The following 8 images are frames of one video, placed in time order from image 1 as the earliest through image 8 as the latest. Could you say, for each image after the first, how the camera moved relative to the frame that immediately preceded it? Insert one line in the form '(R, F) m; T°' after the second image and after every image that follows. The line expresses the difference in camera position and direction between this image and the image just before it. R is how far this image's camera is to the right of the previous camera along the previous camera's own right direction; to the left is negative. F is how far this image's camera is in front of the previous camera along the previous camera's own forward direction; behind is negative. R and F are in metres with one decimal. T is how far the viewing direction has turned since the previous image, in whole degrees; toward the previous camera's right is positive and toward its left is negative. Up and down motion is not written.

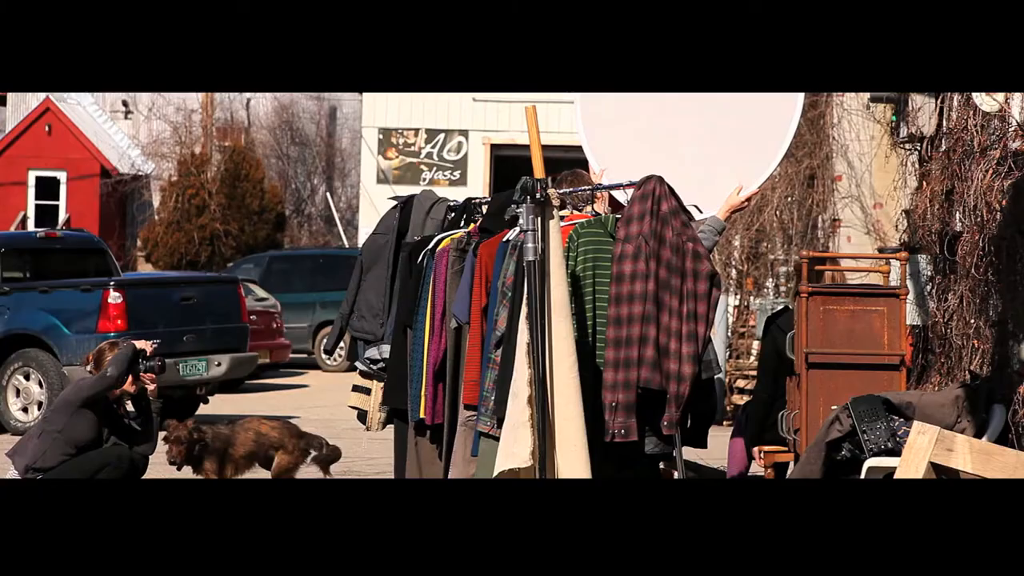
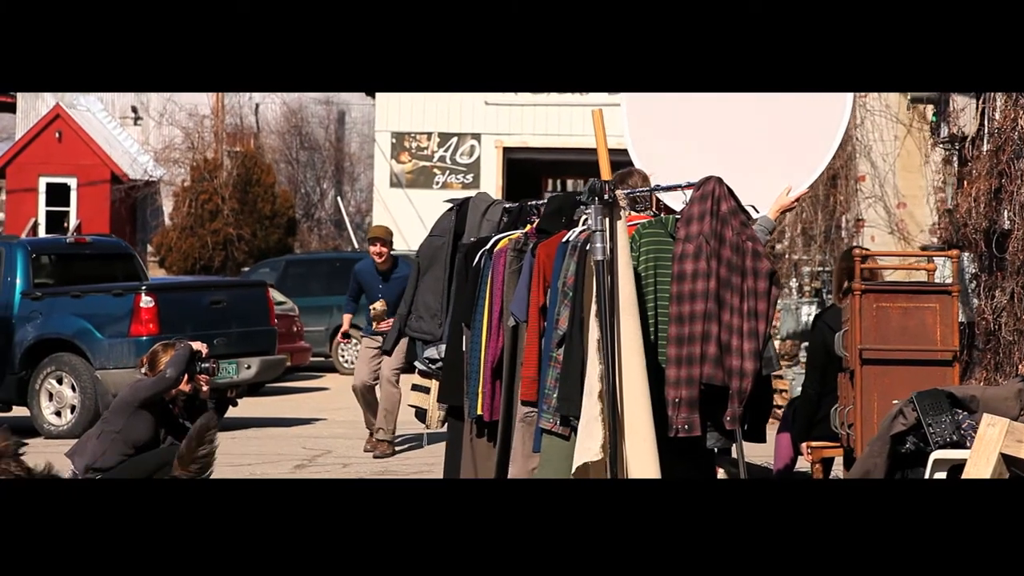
(-0.3, -0.1) m; 0°
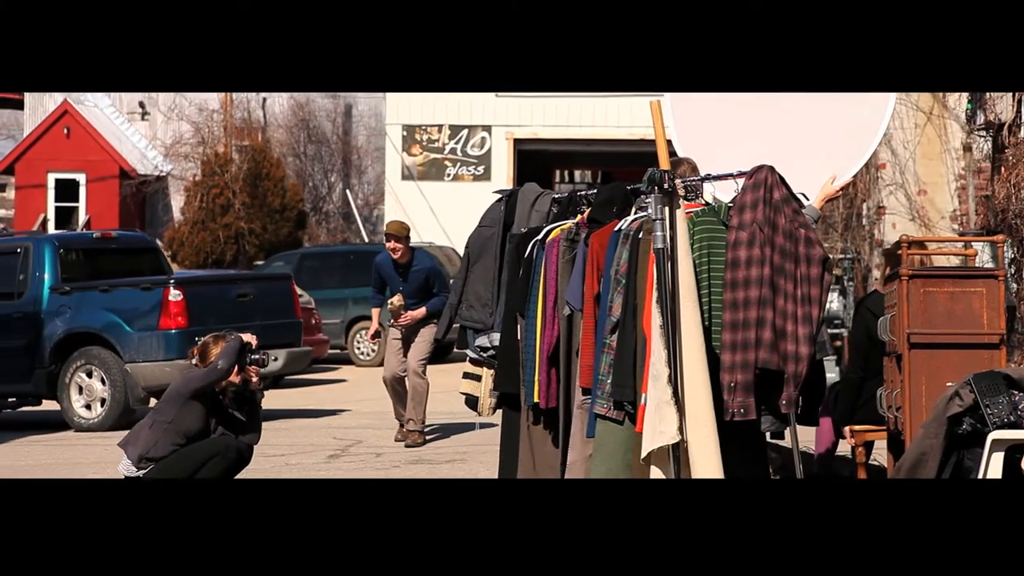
(-0.3, -0.1) m; 0°
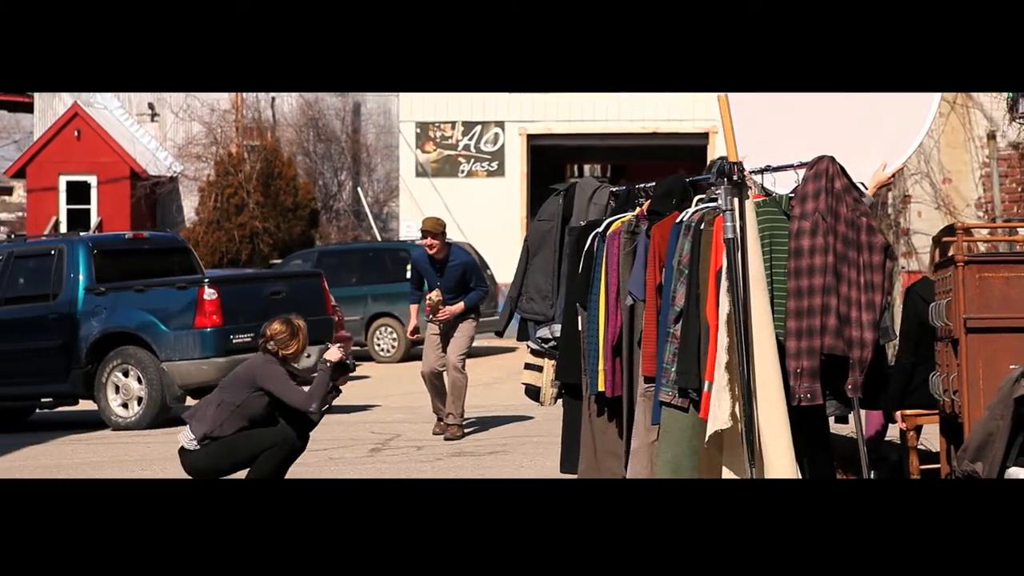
(-0.4, -0.2) m; 0°
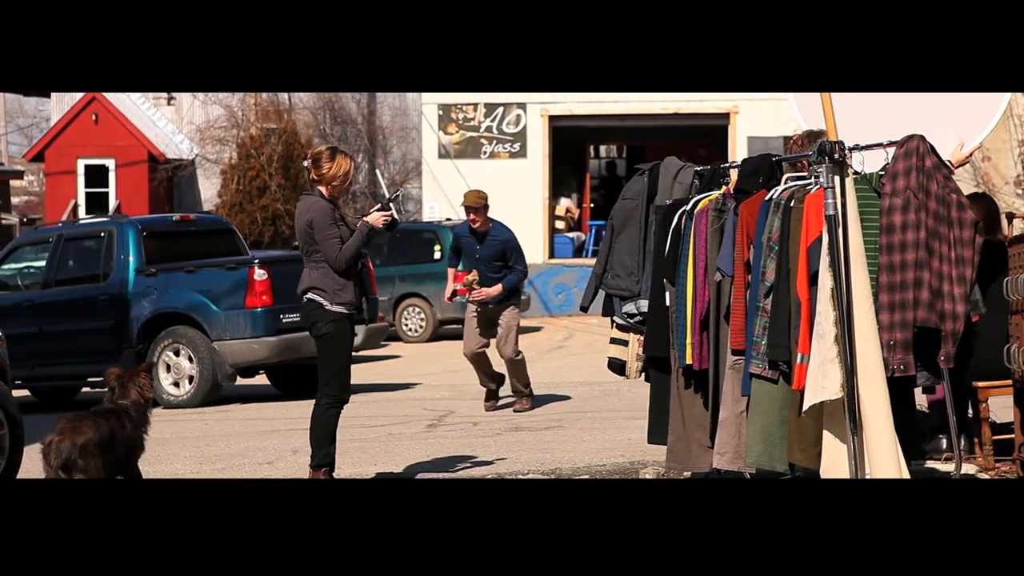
(-0.6, -0.2) m; 0°
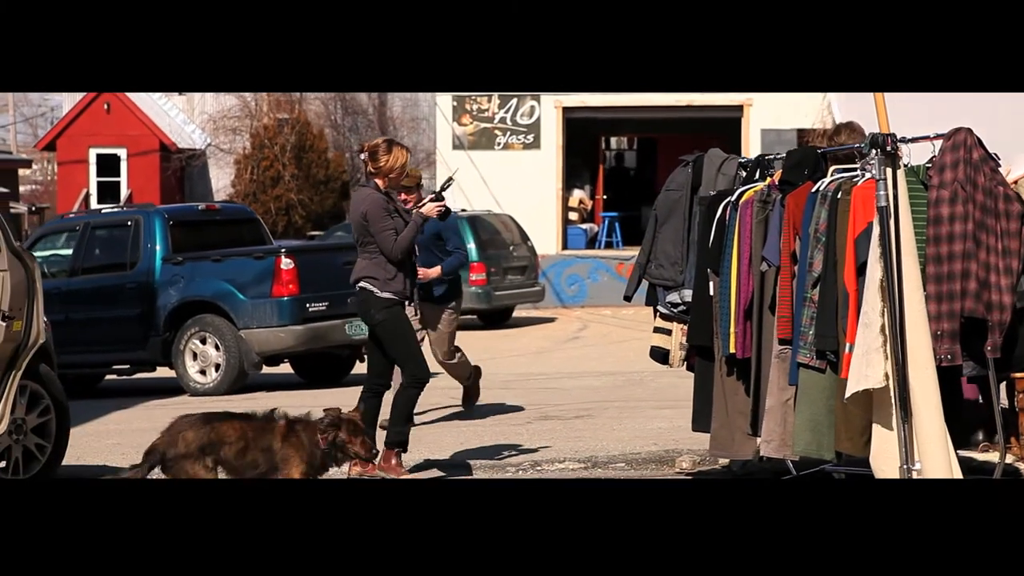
(-0.3, -0.1) m; 0°
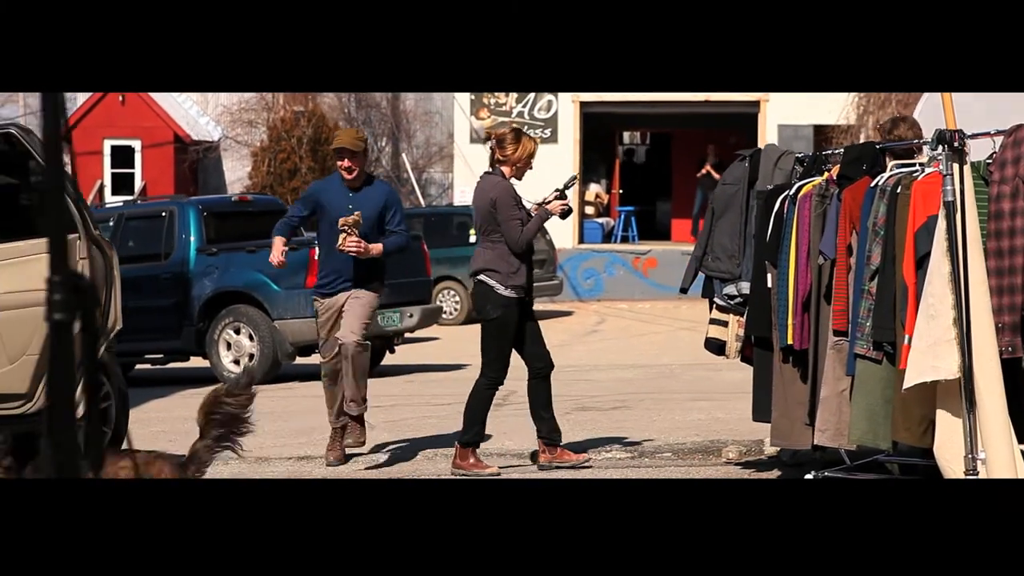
(-0.4, -0.1) m; 0°
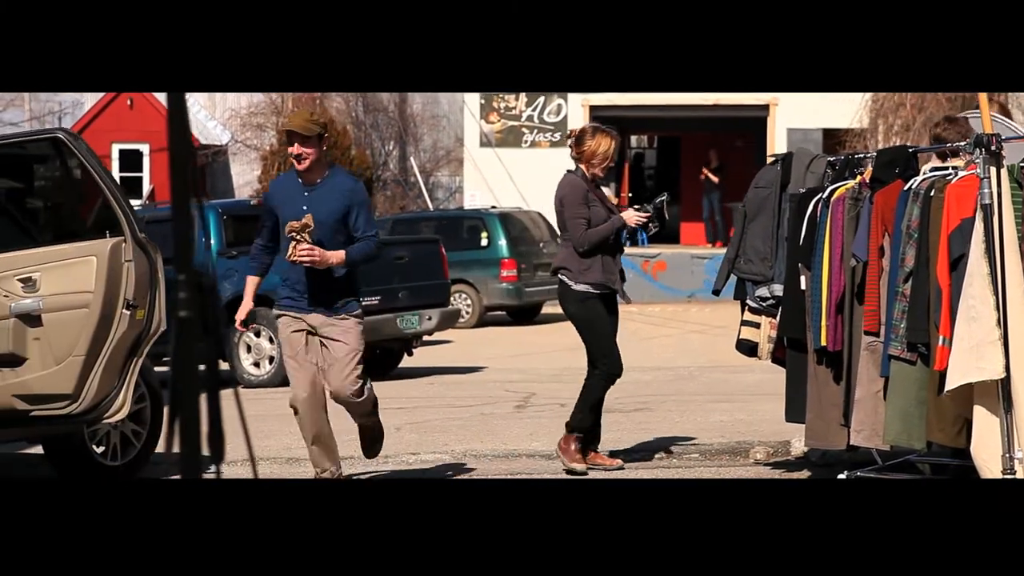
(-0.2, -0.1) m; 0°
